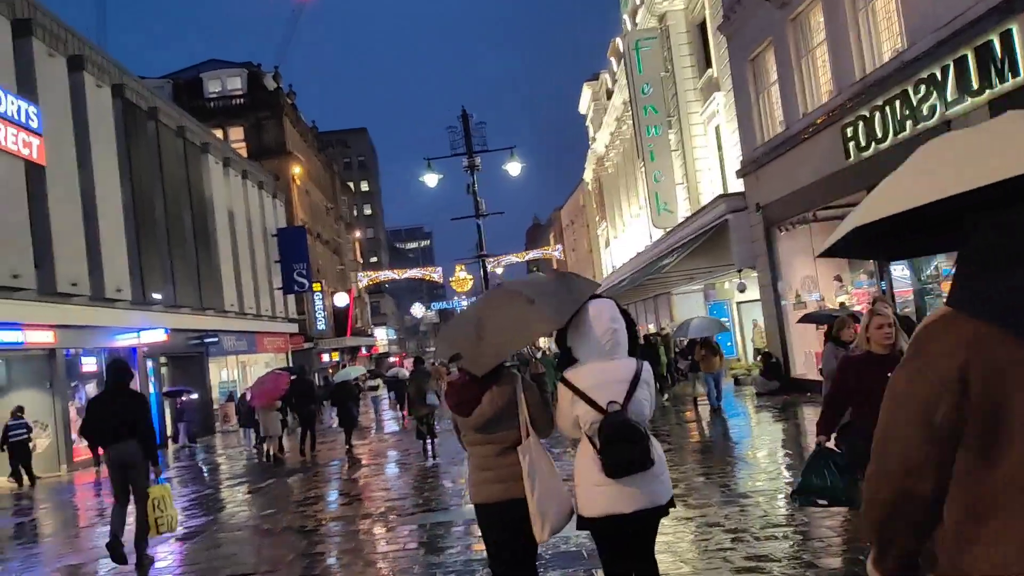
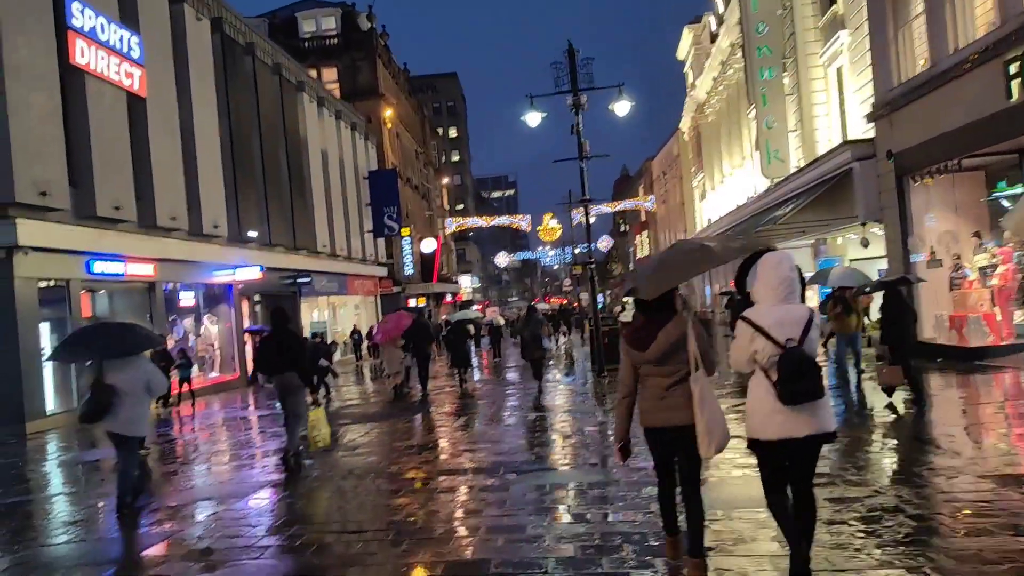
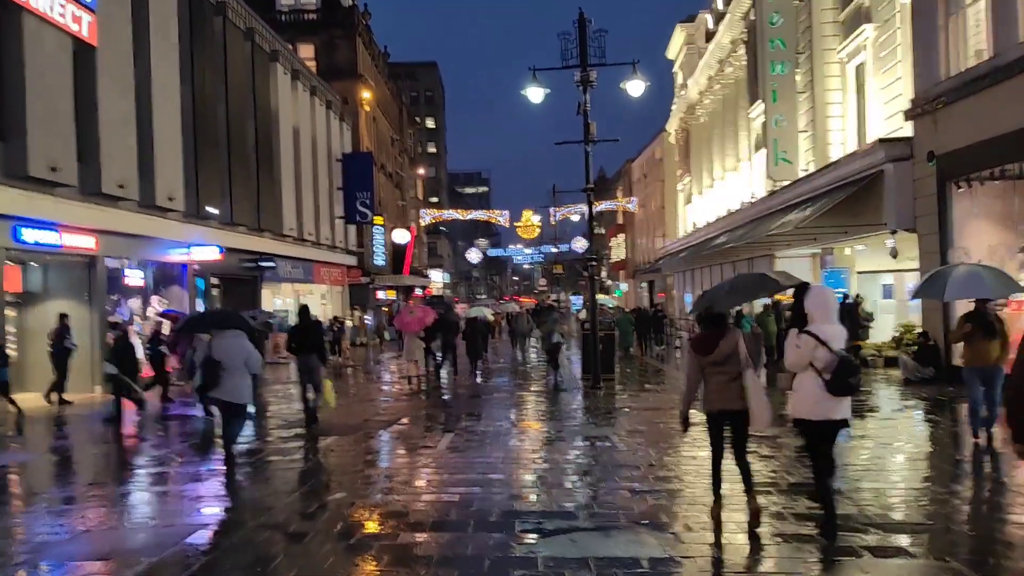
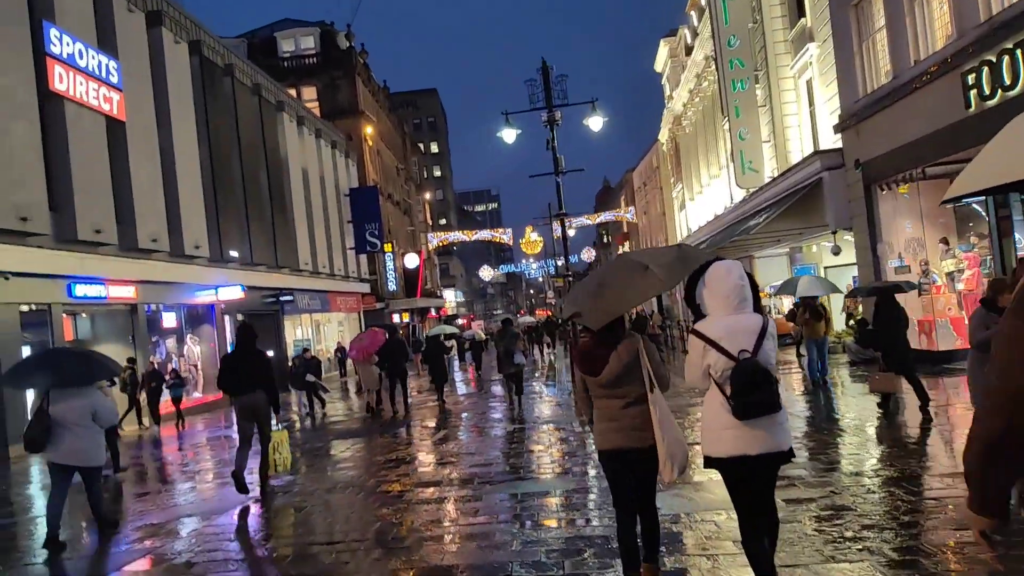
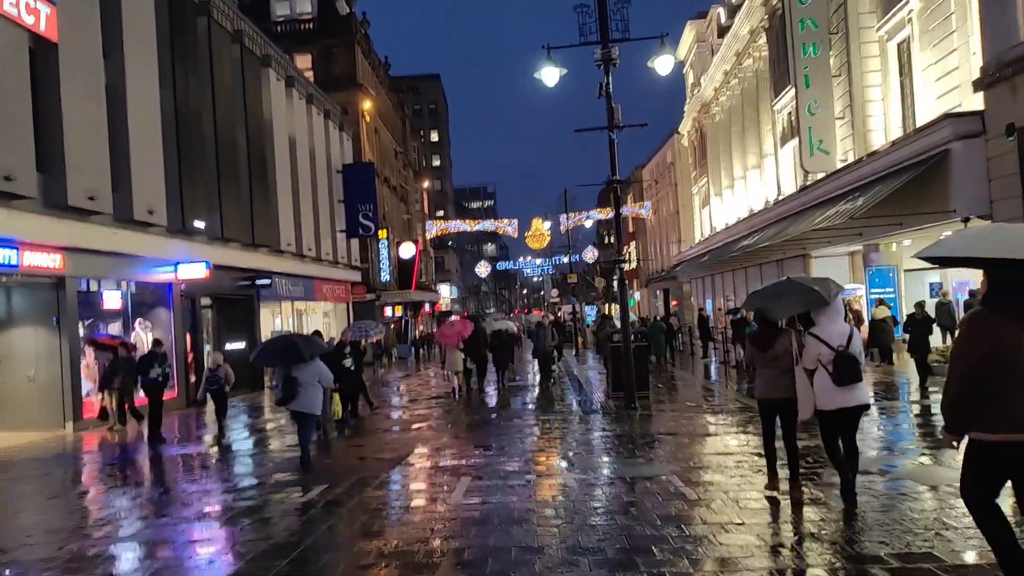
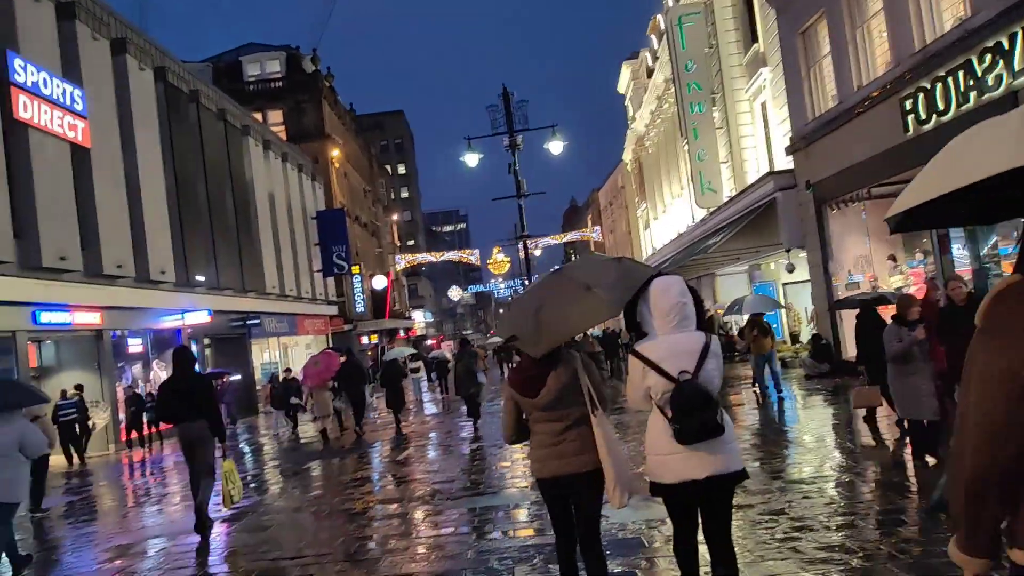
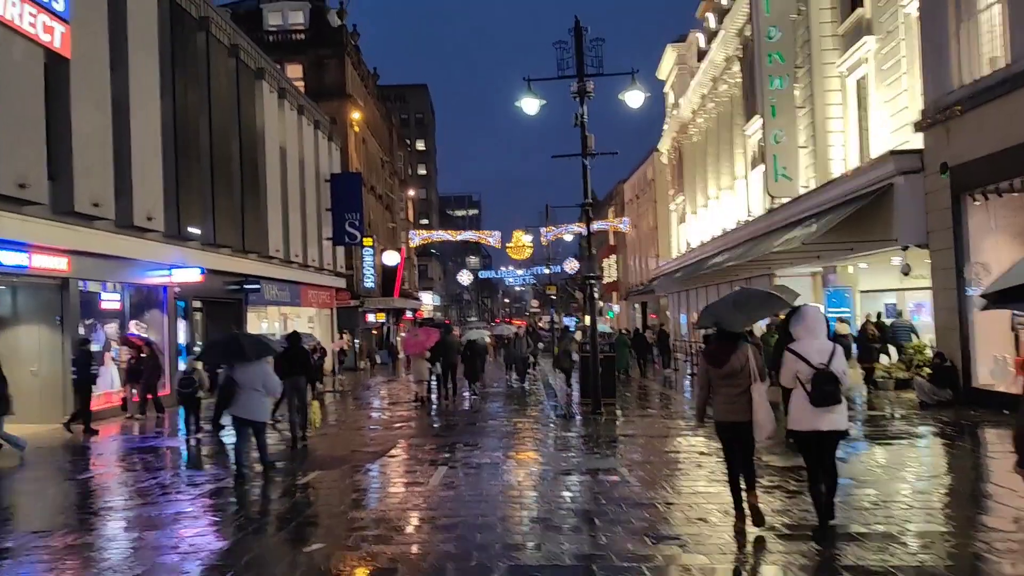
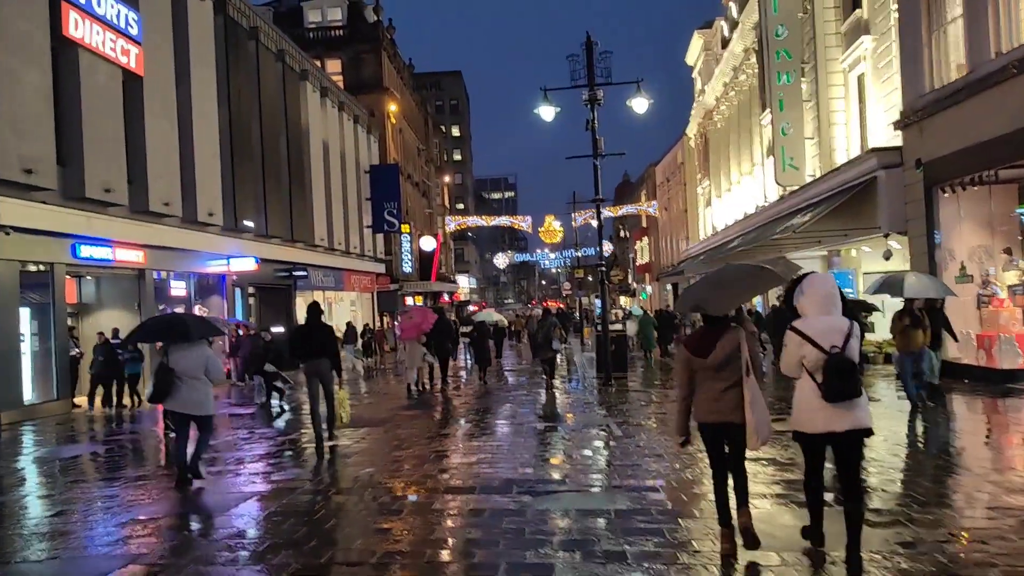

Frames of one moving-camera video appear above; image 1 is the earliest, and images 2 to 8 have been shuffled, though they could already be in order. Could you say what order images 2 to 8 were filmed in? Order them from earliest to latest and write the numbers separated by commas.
6, 4, 2, 8, 3, 7, 5
